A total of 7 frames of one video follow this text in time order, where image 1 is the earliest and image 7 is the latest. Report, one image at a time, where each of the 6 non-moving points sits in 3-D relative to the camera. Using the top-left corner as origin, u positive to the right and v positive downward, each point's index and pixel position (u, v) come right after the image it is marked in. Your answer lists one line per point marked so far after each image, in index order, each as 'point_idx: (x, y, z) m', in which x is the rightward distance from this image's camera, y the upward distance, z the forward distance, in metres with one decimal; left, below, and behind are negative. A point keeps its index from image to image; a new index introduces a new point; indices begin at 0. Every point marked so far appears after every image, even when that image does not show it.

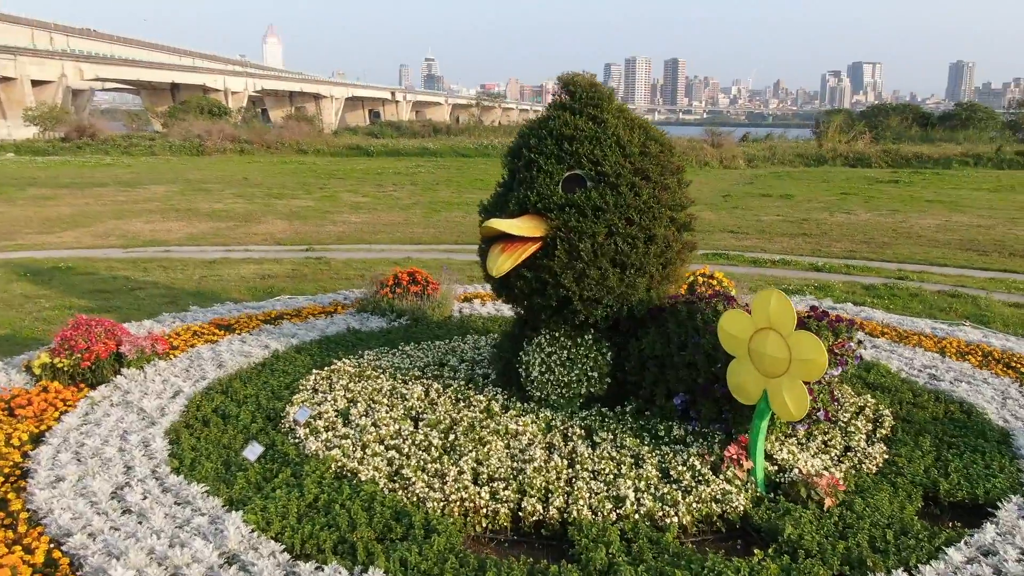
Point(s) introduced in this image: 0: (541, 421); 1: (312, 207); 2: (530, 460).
0: (+0.2, -0.8, +5.3) m
1: (-4.4, +1.8, +19.8) m
2: (+0.1, -0.9, +4.7) m
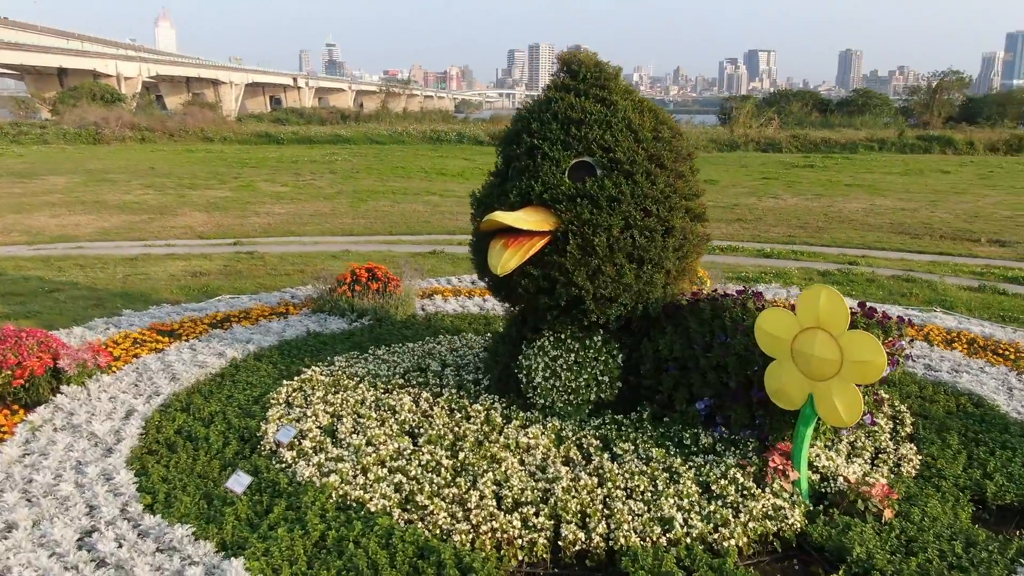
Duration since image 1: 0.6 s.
0: (+0.2, -0.8, +4.9) m
1: (-5.8, +1.9, +18.8) m
2: (+0.2, -0.9, +4.3) m
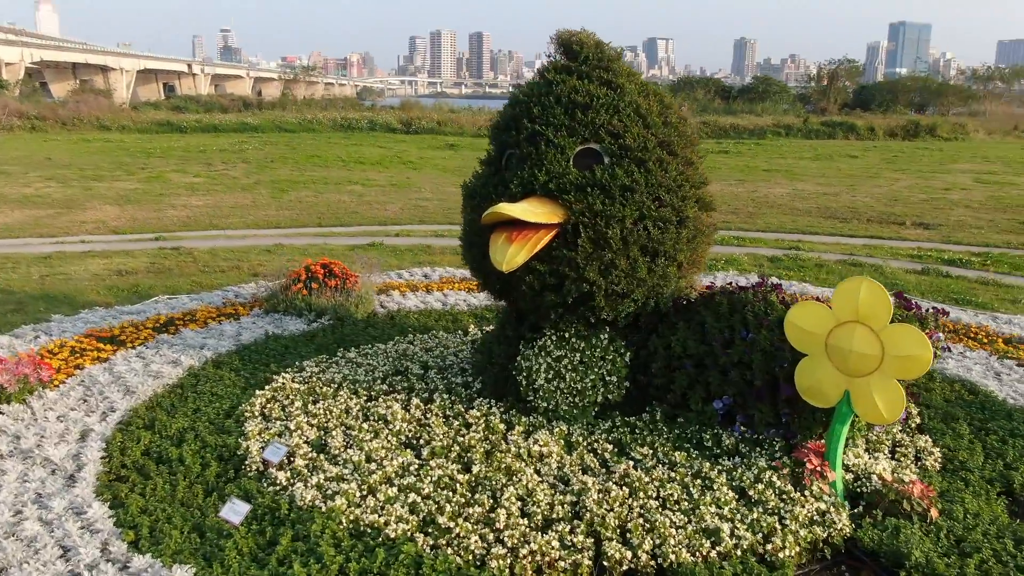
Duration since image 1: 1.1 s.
0: (+0.2, -0.8, +4.6) m
1: (-7.3, +1.9, +17.8) m
2: (+0.3, -0.9, +4.0) m
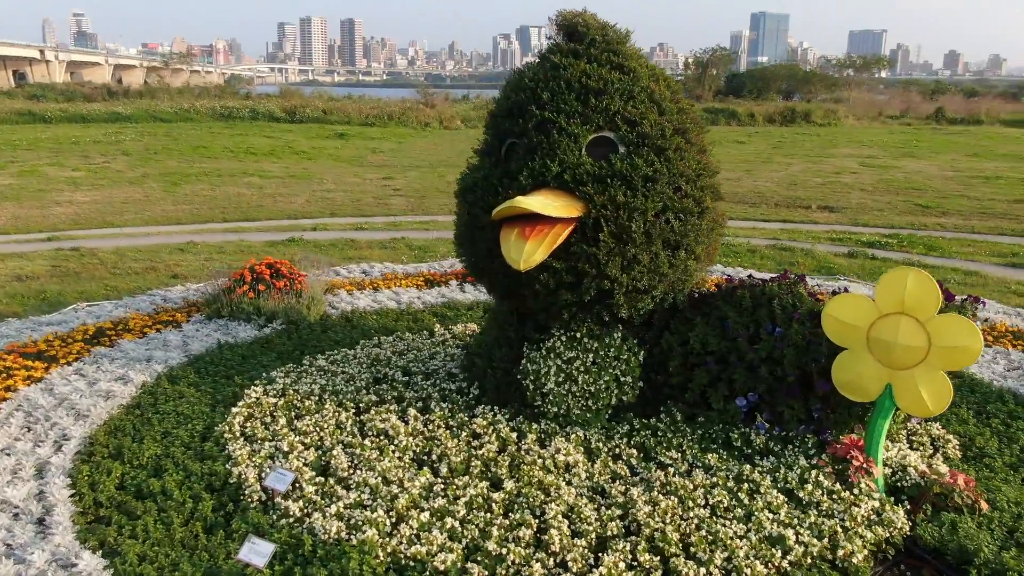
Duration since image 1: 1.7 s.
0: (+0.3, -0.7, +4.3) m
1: (-8.9, +1.8, +16.4) m
2: (+0.5, -0.9, +3.7) m
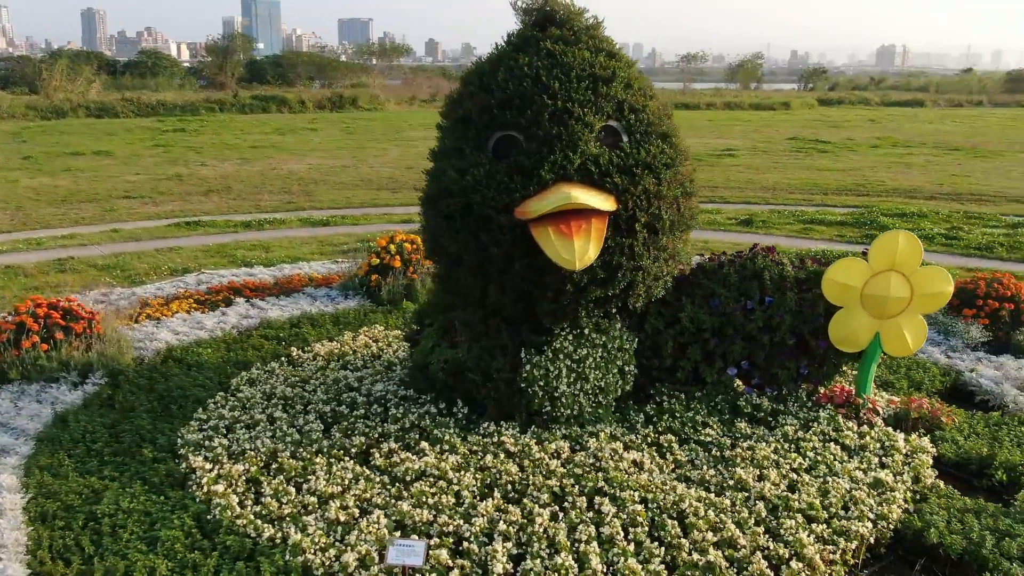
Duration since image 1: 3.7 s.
0: (+0.5, -0.7, +4.2) m
1: (-13.7, +0.5, +10.1) m
2: (+0.9, -0.8, +3.8) m
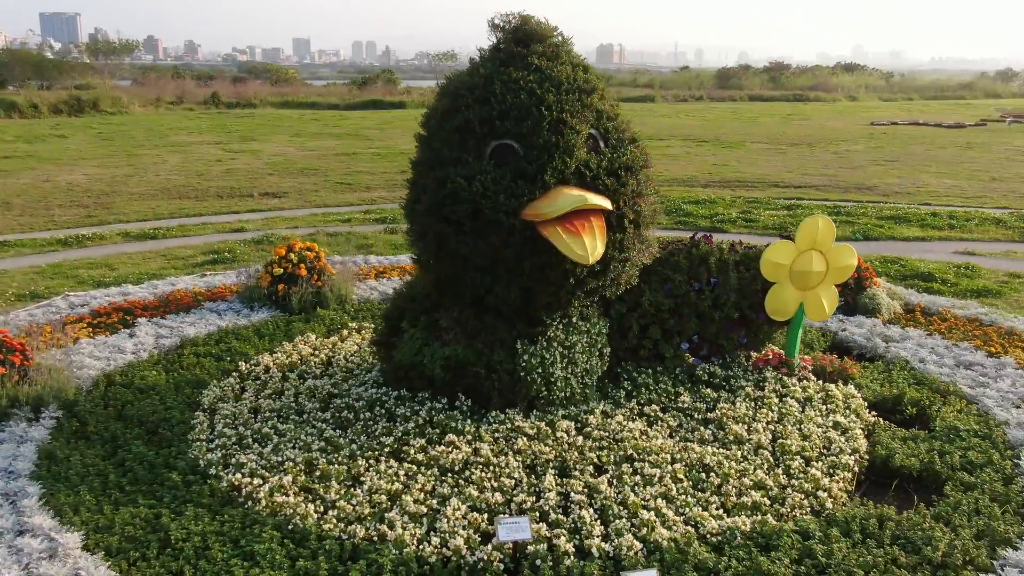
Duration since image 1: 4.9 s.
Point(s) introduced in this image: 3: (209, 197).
0: (+0.5, -0.7, +4.7) m
1: (-14.8, -0.4, +6.5) m
2: (+1.1, -0.7, +4.4) m
3: (-5.2, +1.6, +15.7) m
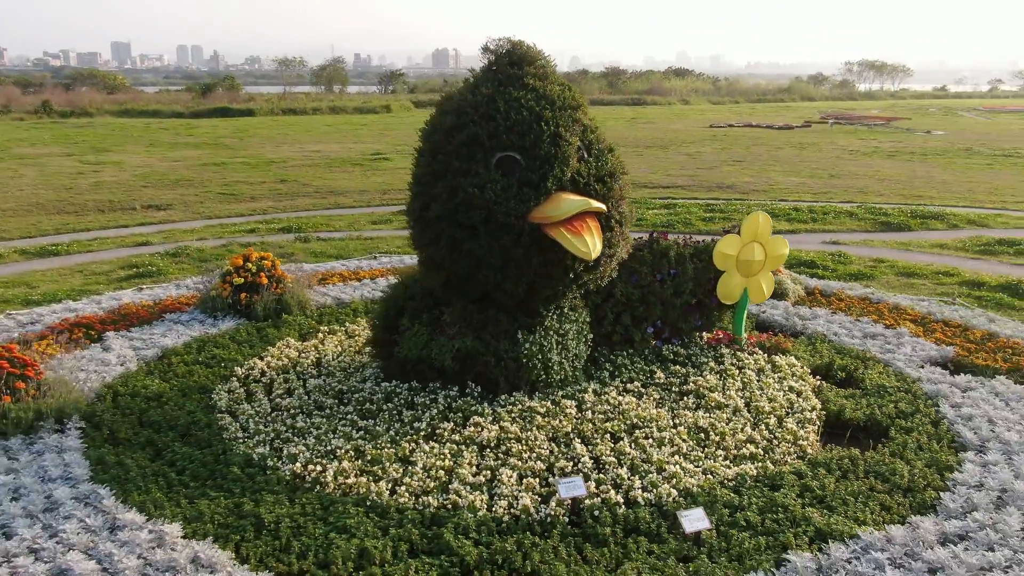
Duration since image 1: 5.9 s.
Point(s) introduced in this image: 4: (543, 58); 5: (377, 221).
0: (+0.5, -0.6, +5.3) m
1: (-14.8, -1.0, +4.5) m
2: (+1.1, -0.7, +5.1) m
3: (-7.1, +1.3, +15.2) m
4: (+0.2, +1.3, +5.3) m
5: (-2.0, +1.0, +13.6) m
